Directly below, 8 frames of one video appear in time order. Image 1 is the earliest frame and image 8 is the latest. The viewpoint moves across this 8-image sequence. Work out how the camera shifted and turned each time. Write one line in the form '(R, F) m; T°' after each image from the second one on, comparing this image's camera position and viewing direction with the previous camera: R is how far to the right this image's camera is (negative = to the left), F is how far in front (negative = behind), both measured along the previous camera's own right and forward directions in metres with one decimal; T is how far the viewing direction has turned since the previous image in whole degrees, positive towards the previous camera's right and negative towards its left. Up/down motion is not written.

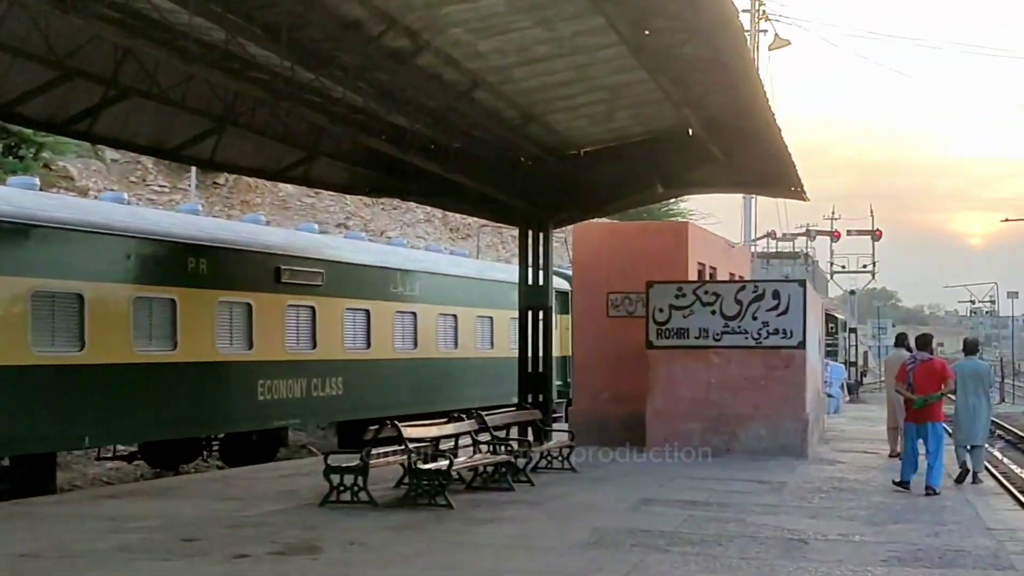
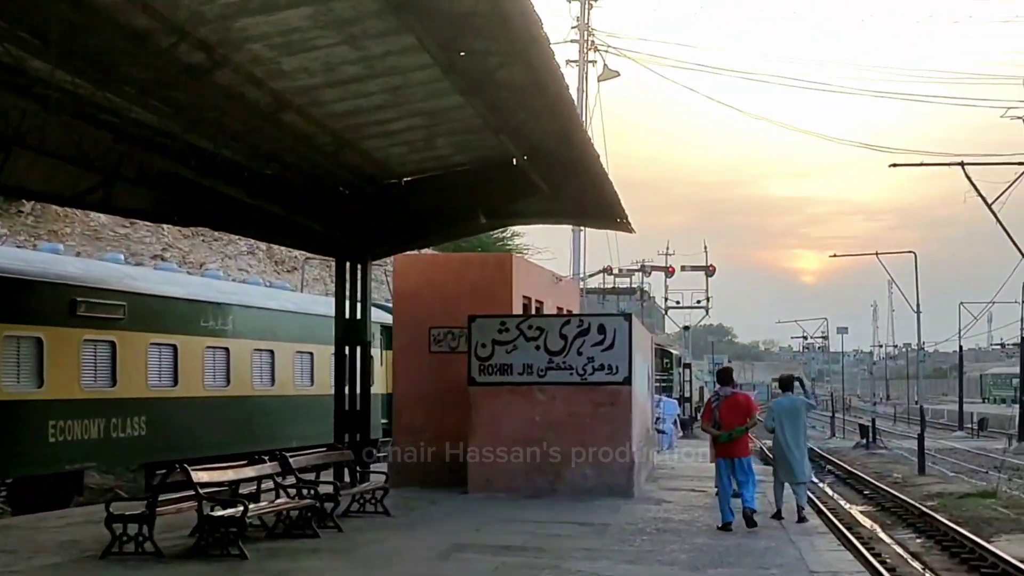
(+0.3, +0.6) m; +6°
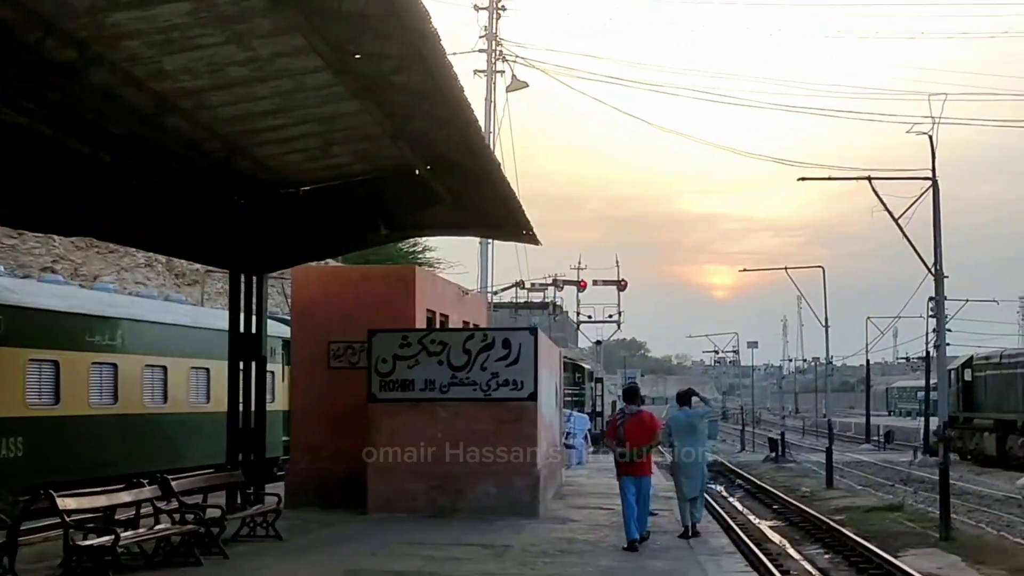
(+0.1, +0.5) m; +3°
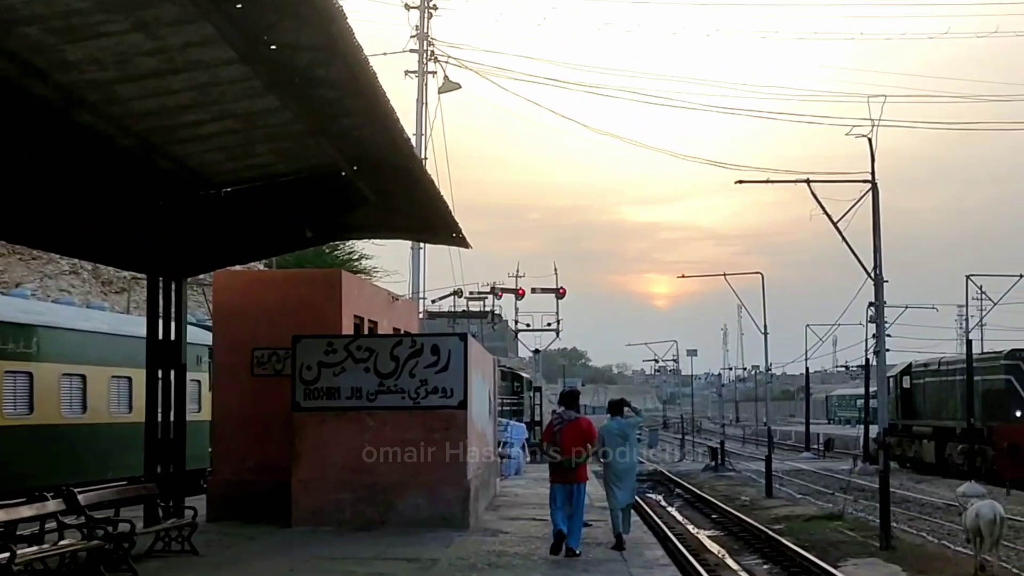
(+0.1, +0.5) m; +2°
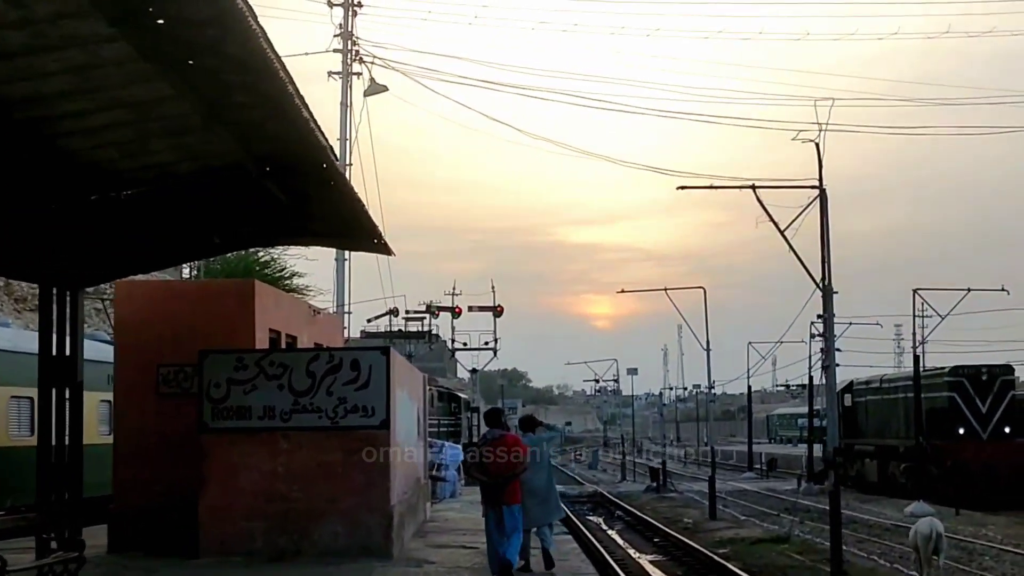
(+0.1, +1.1) m; +2°
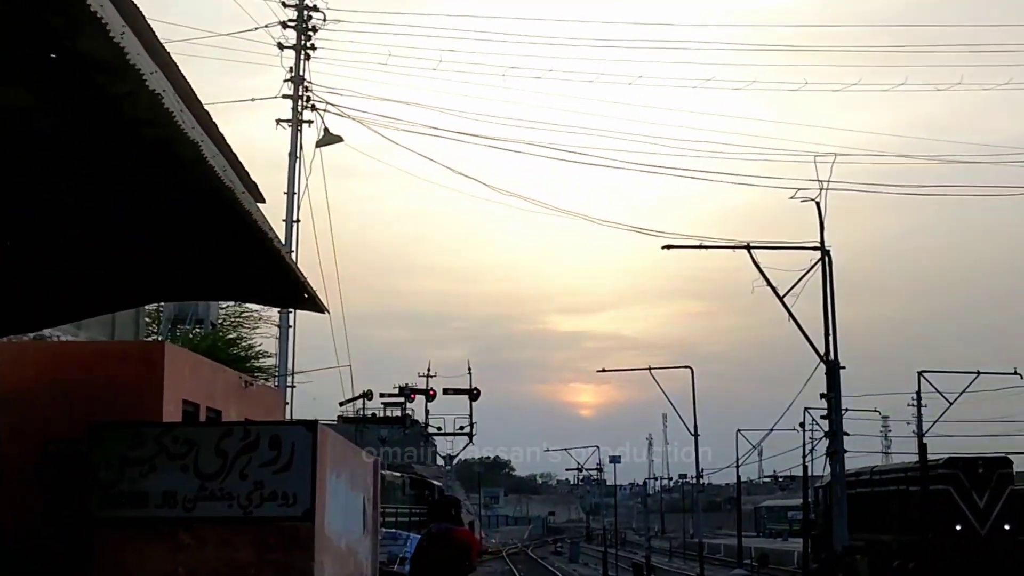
(+0.3, +2.2) m; +1°
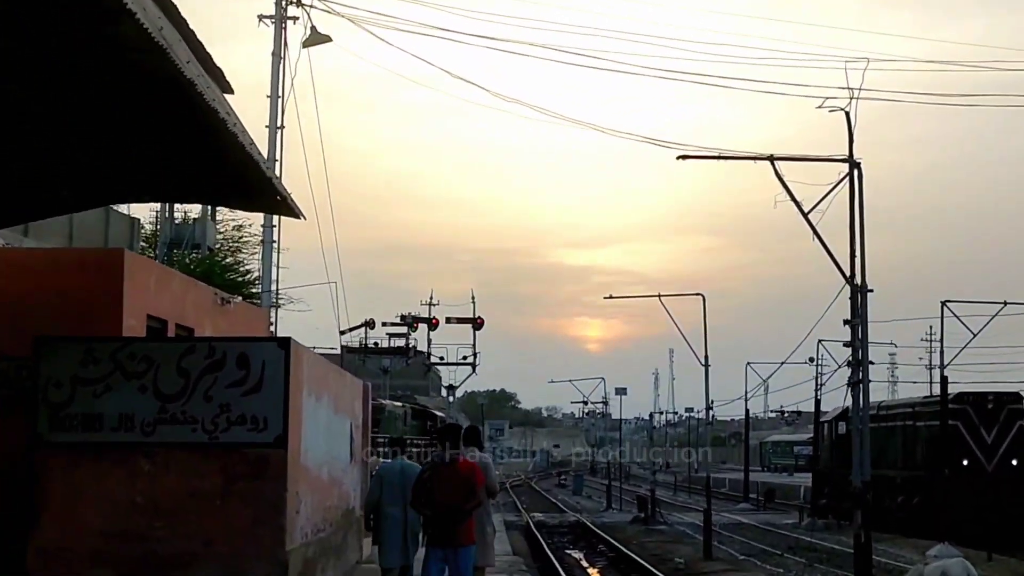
(+0.1, +1.2) m; 0°
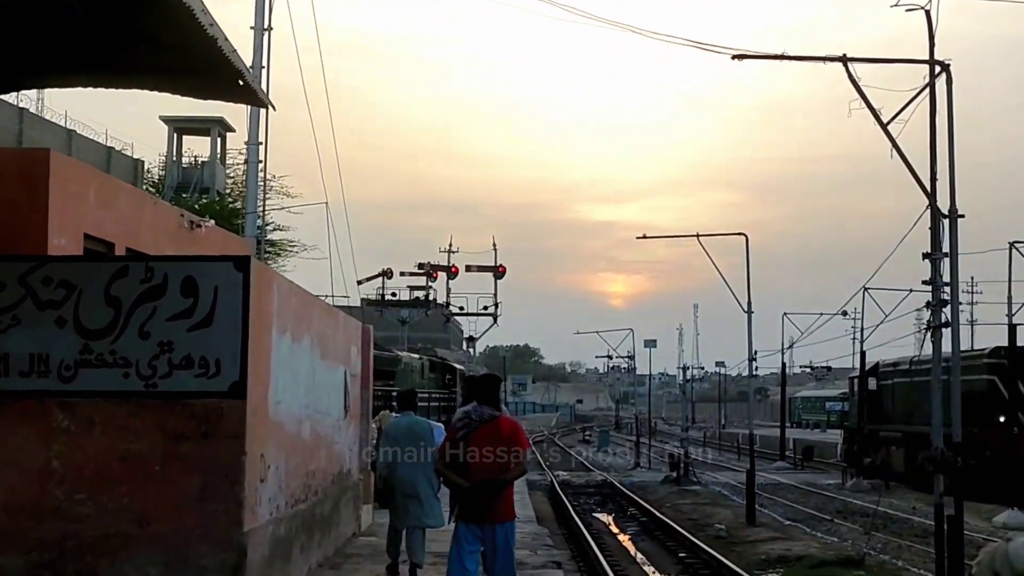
(0.0, +2.3) m; -1°
